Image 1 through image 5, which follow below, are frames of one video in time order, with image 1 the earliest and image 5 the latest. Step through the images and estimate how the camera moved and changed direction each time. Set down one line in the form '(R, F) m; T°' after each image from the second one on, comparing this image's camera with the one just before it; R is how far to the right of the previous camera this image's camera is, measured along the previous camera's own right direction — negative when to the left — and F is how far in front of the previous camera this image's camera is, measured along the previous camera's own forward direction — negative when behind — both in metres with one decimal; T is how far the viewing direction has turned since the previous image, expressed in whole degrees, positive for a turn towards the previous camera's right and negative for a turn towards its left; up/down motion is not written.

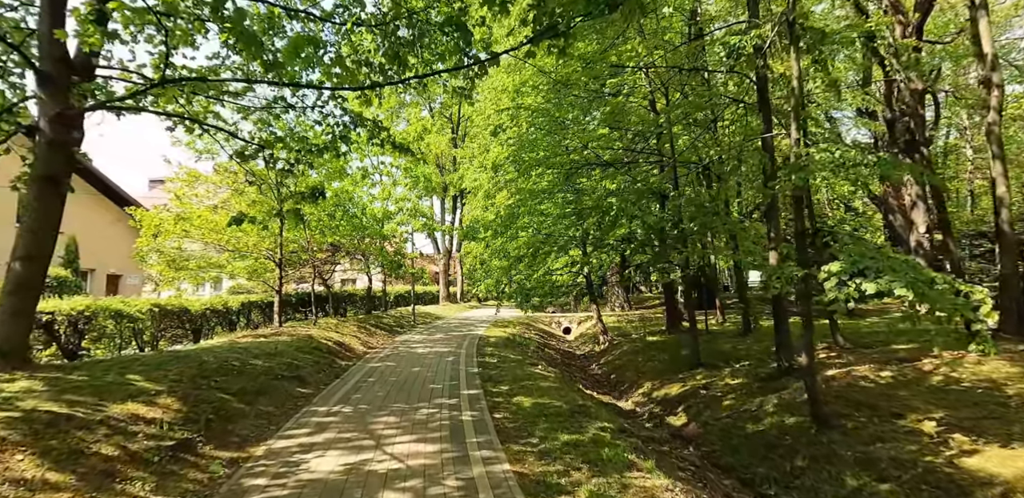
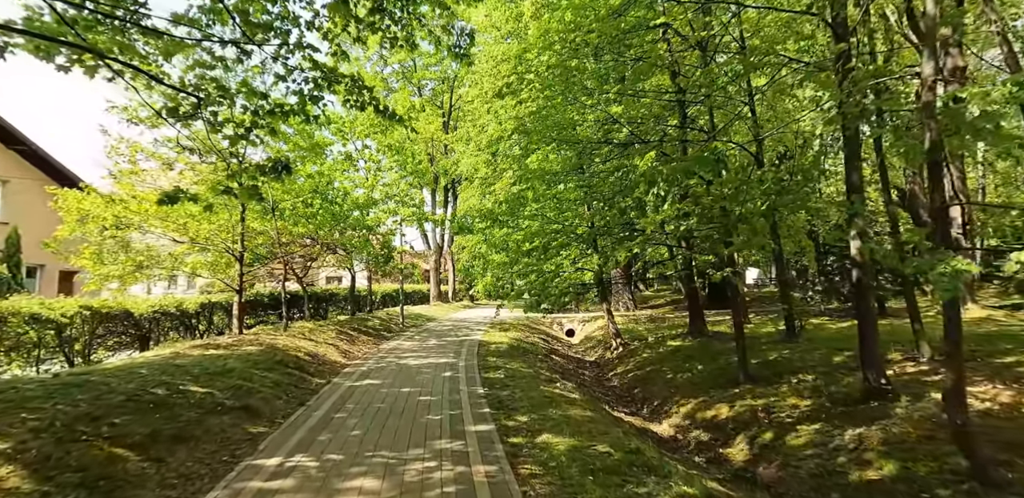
(-0.4, +2.3) m; +1°
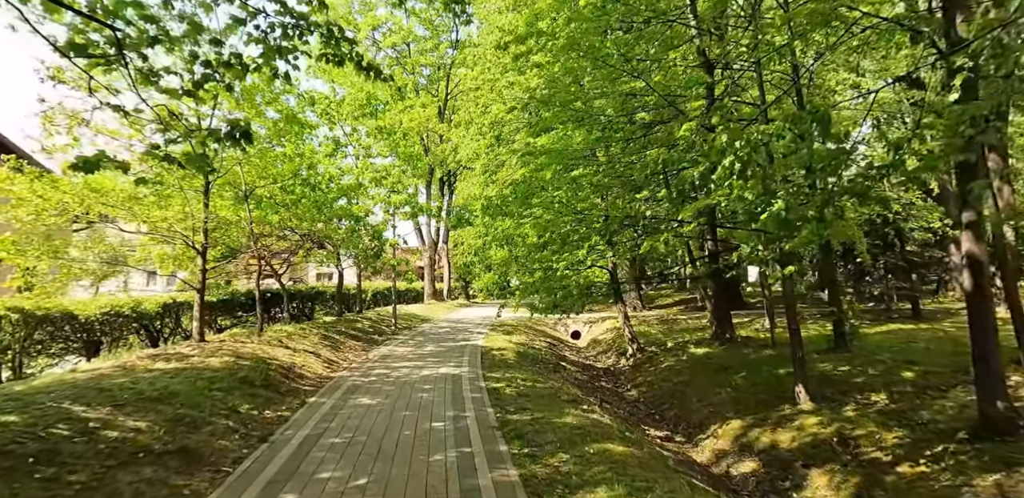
(-0.3, +1.8) m; +1°
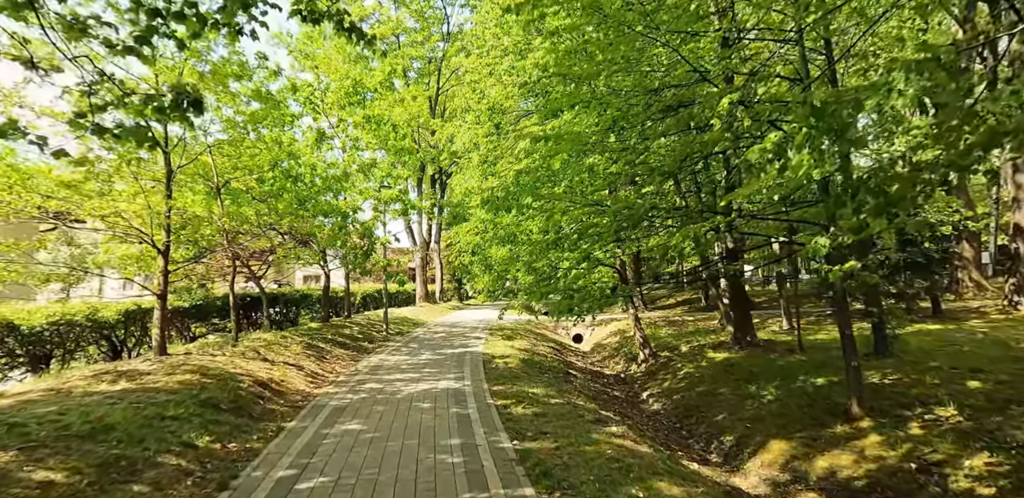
(-0.3, +1.3) m; +1°
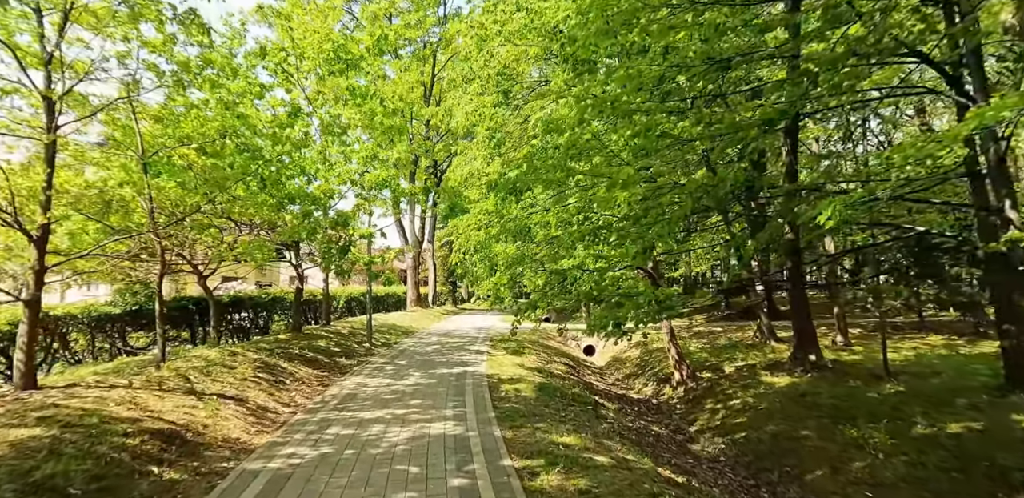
(-0.3, +2.6) m; +1°
